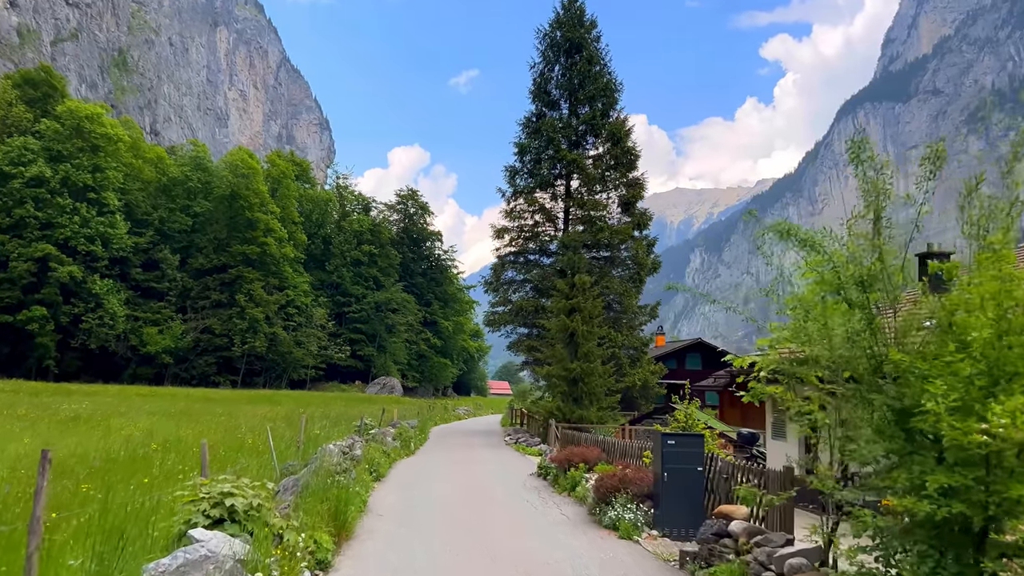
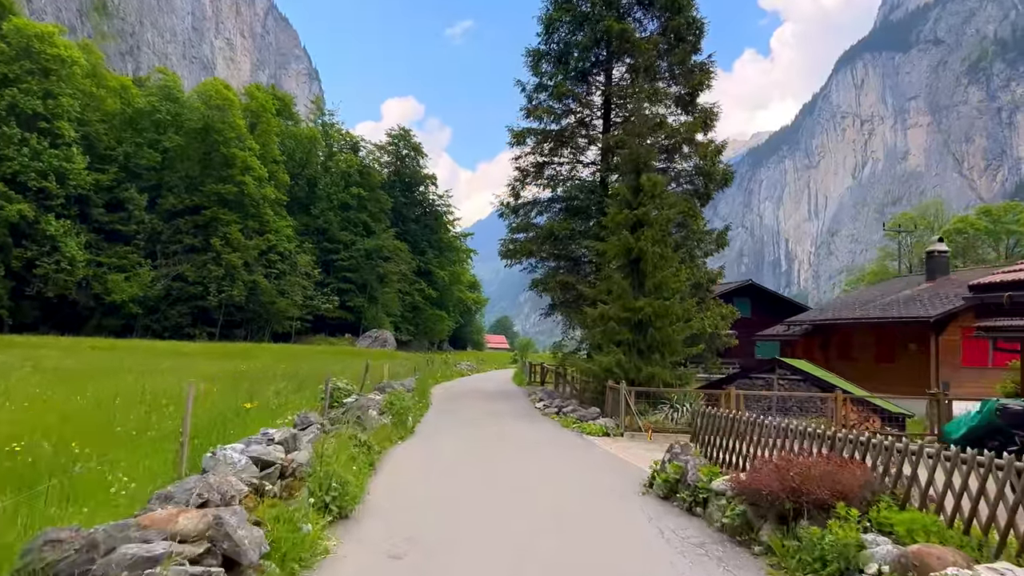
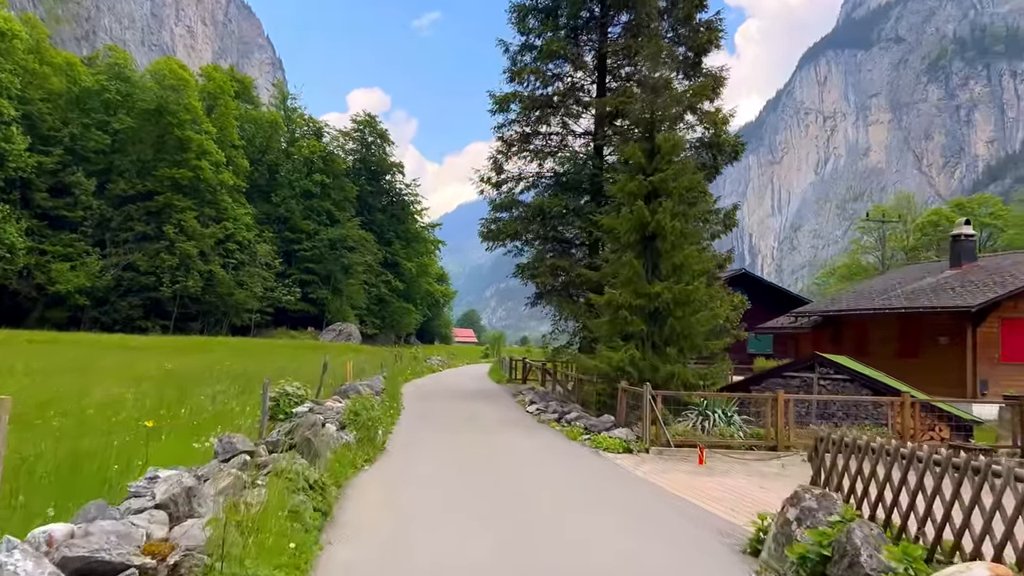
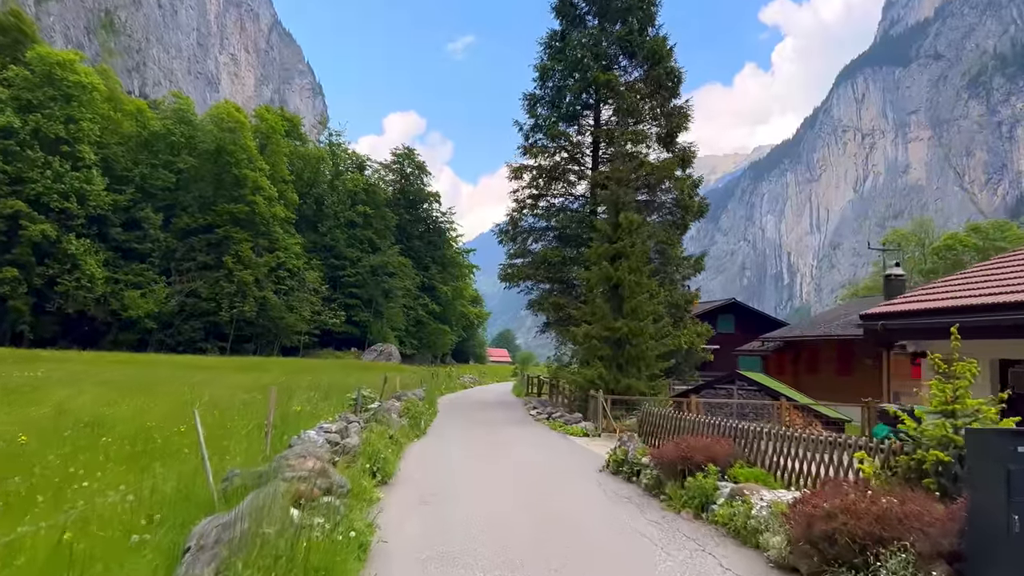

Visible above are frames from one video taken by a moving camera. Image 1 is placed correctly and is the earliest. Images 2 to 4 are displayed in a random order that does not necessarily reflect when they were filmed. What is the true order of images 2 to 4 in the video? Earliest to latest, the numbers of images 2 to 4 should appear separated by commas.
4, 2, 3
